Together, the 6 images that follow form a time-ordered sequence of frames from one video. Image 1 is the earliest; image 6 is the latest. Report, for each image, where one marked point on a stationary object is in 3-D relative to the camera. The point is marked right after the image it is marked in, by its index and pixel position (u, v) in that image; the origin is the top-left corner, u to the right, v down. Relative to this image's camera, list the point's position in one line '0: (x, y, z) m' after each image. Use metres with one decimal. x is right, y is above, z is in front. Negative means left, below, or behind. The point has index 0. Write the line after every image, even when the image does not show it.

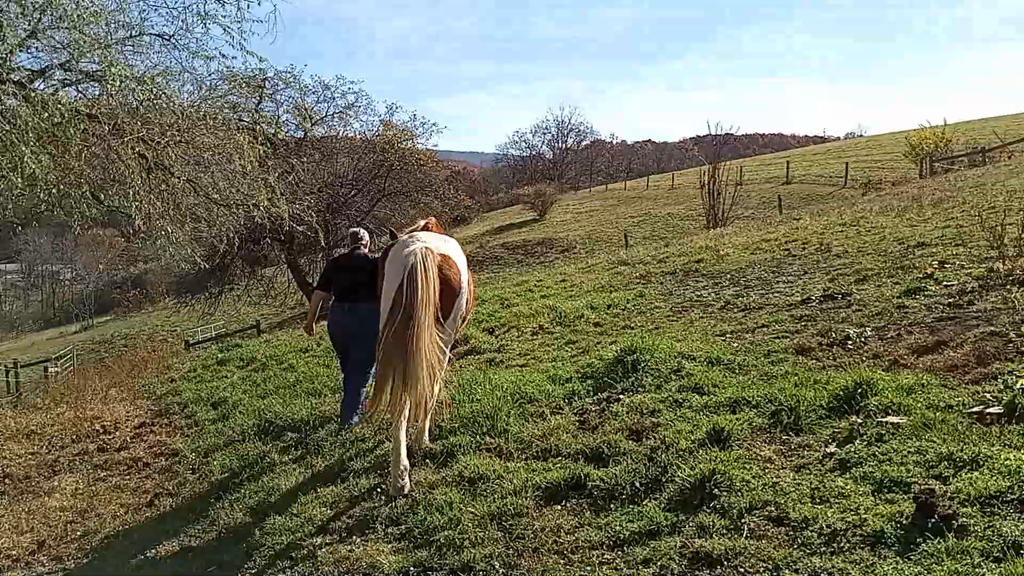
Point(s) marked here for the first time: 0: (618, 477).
0: (+0.5, -0.8, +3.8) m
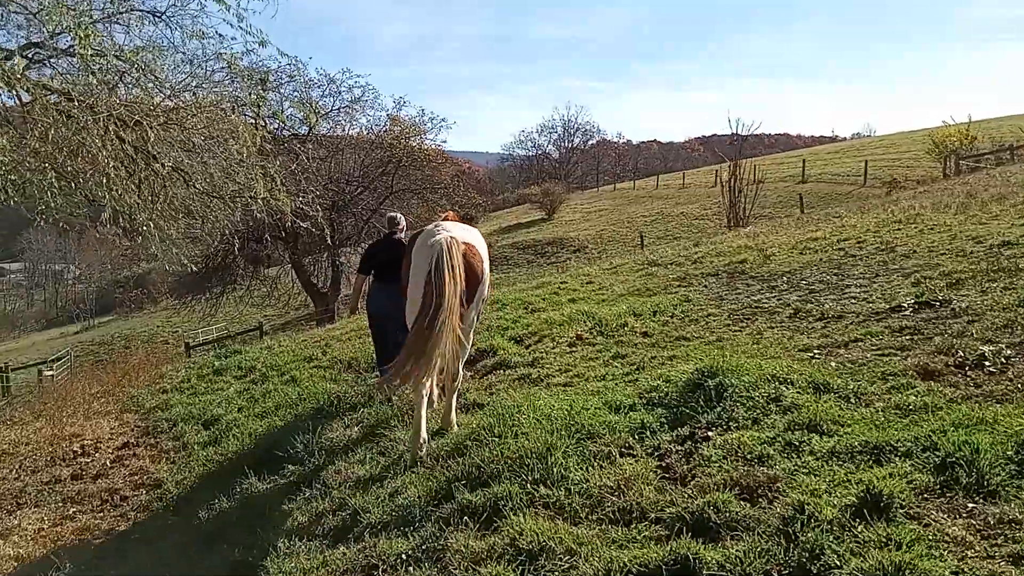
0: (+0.7, -0.9, +2.8) m
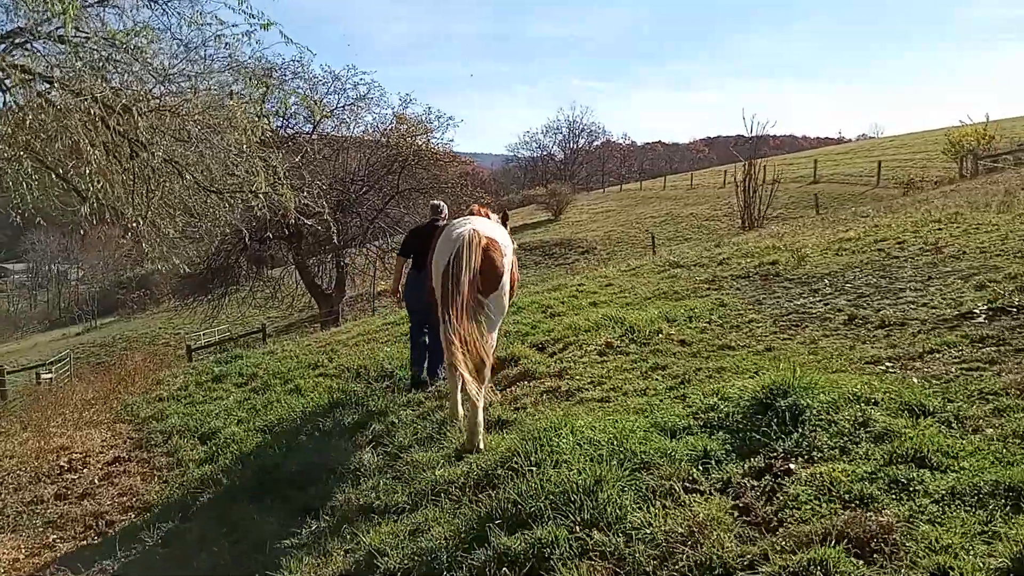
0: (+0.9, -0.9, +2.1) m
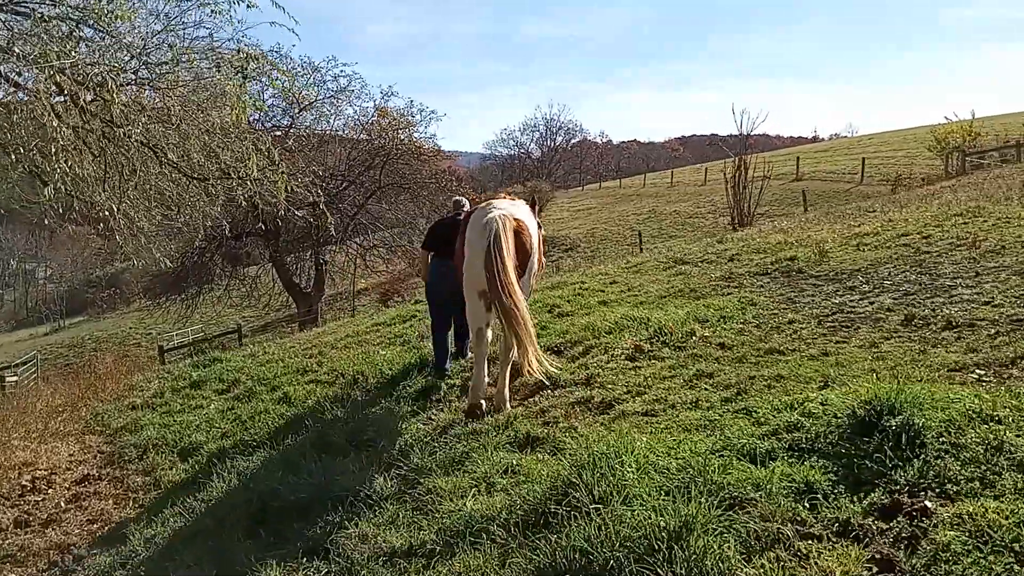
0: (+1.2, -0.9, +1.5) m
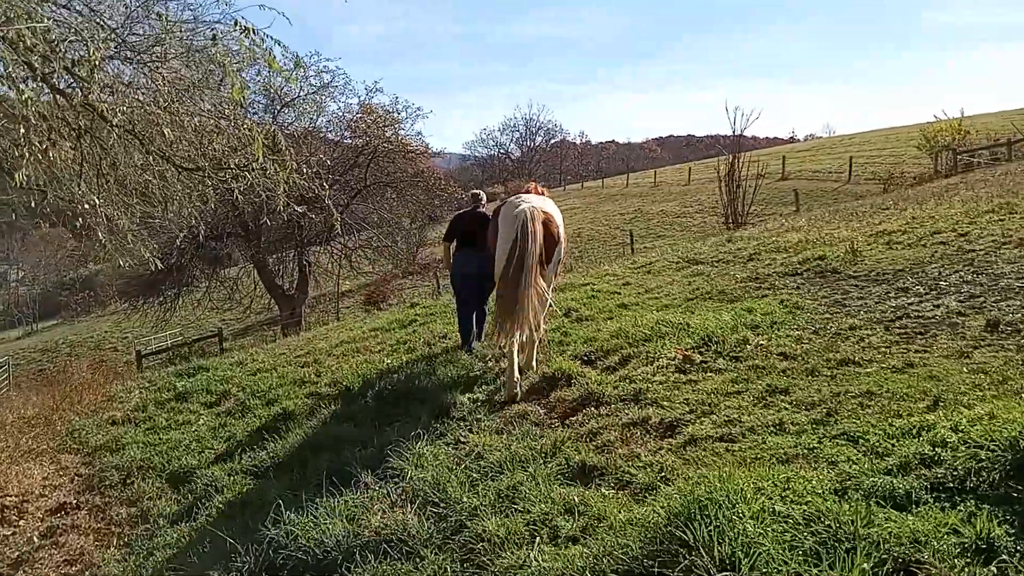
0: (+1.5, -0.9, +0.9) m
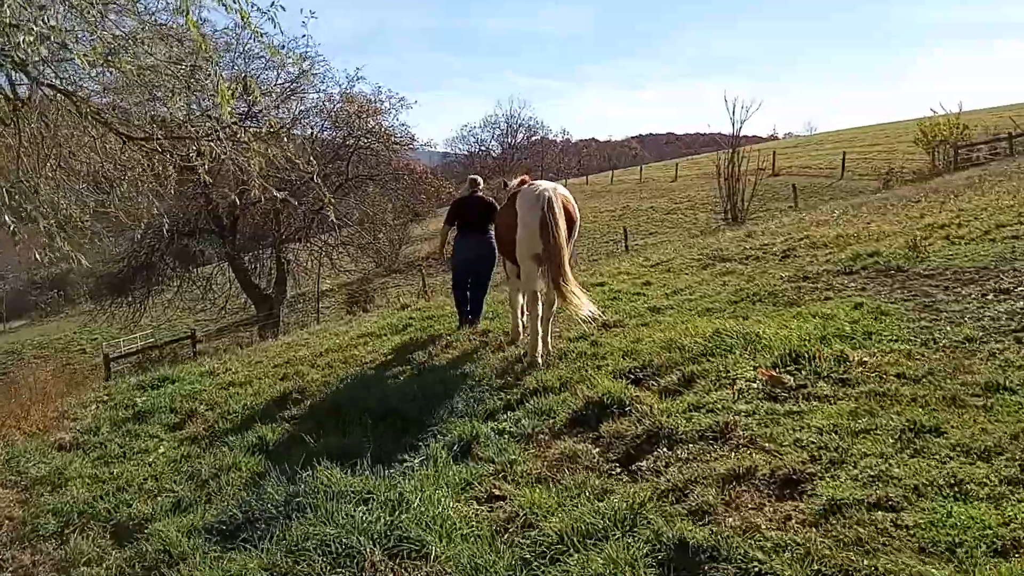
0: (+1.8, -0.9, -0.3) m
